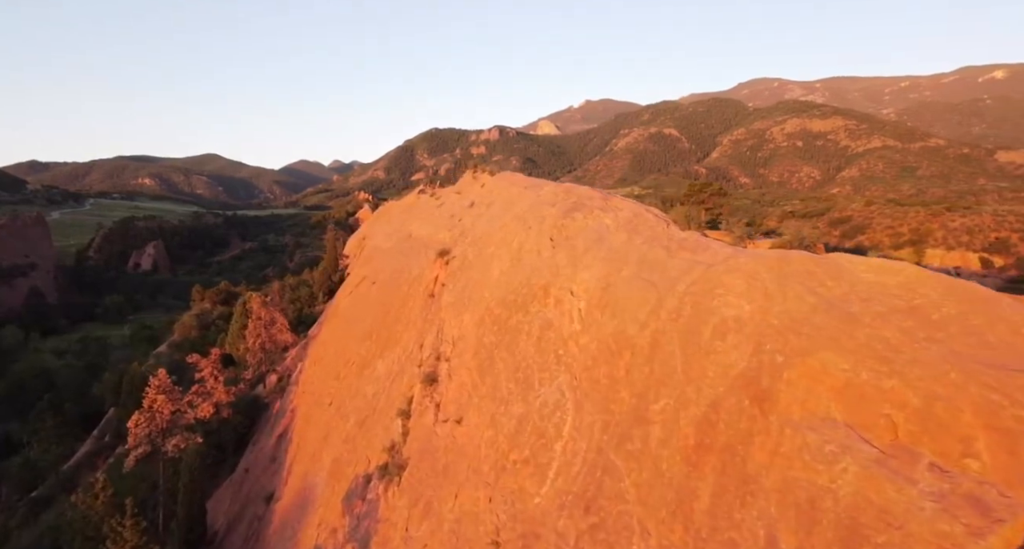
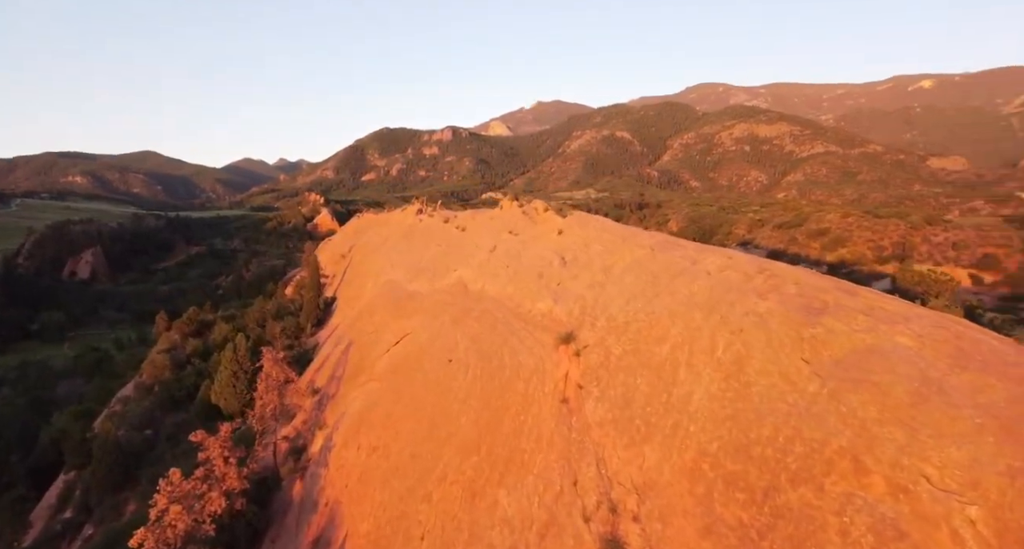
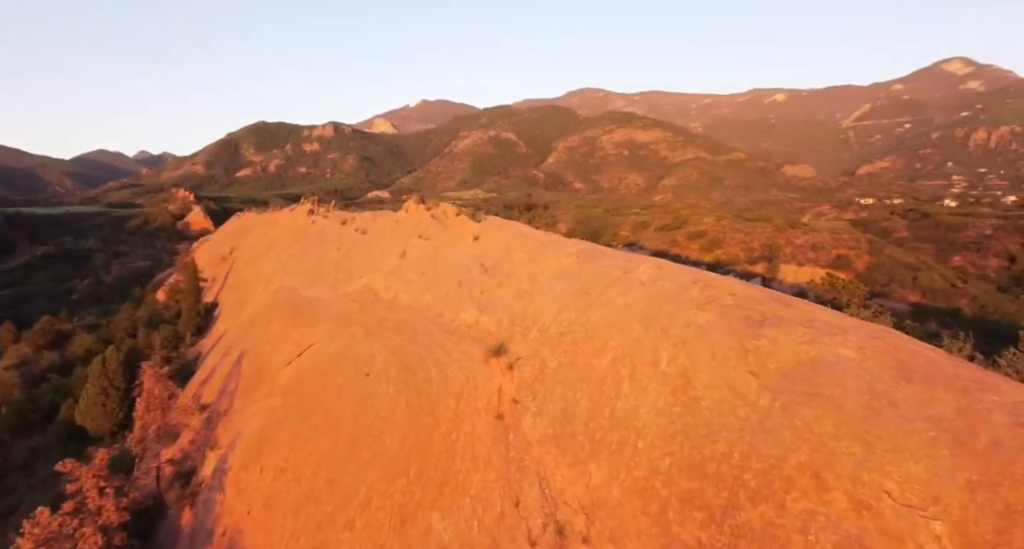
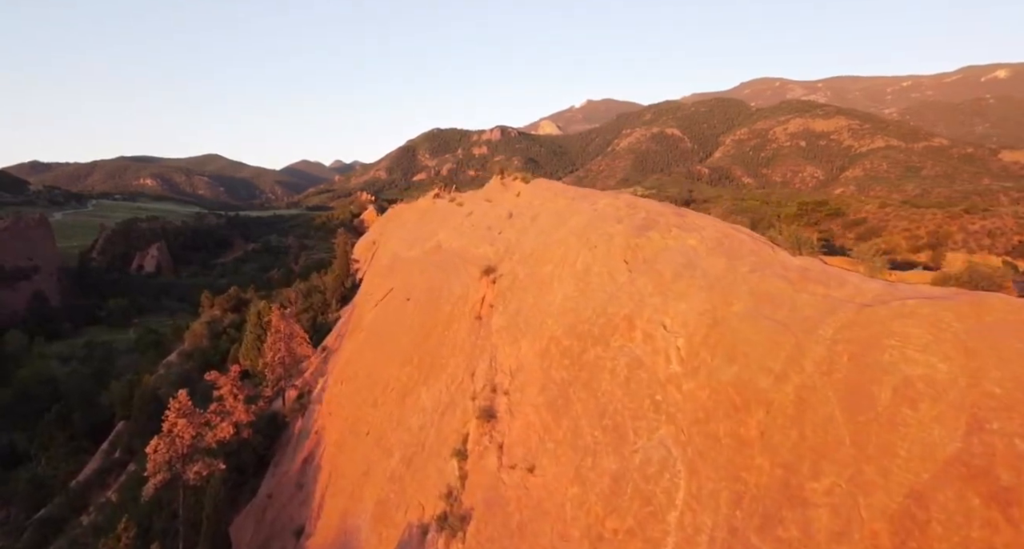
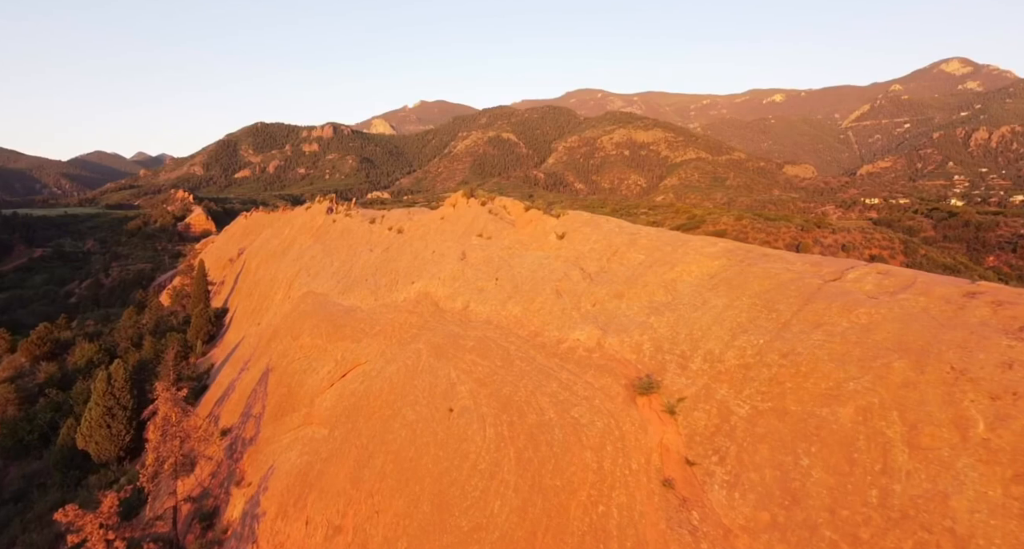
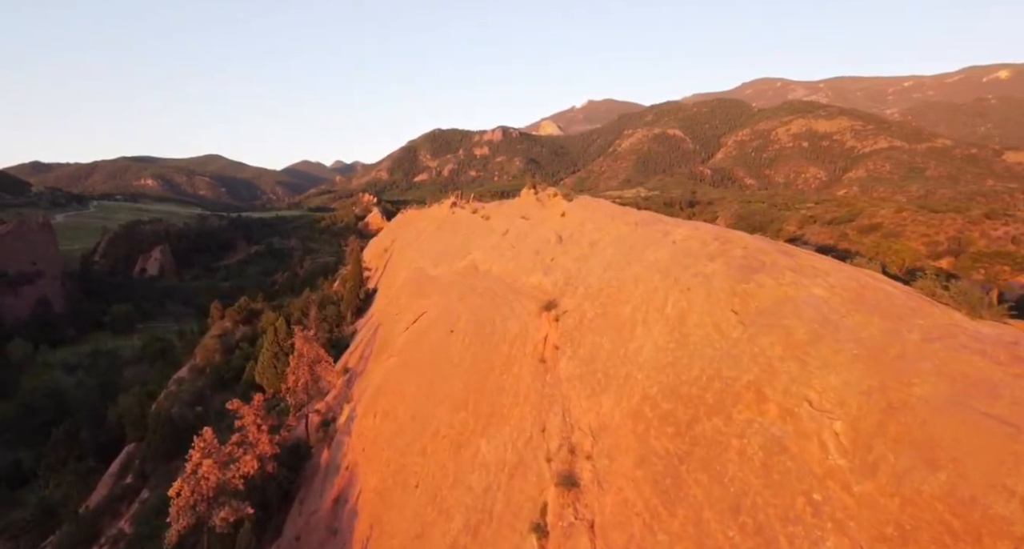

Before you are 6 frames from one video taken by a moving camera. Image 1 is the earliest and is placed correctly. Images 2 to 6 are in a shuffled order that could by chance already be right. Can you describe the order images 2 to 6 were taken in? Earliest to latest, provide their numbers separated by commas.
4, 6, 2, 3, 5
